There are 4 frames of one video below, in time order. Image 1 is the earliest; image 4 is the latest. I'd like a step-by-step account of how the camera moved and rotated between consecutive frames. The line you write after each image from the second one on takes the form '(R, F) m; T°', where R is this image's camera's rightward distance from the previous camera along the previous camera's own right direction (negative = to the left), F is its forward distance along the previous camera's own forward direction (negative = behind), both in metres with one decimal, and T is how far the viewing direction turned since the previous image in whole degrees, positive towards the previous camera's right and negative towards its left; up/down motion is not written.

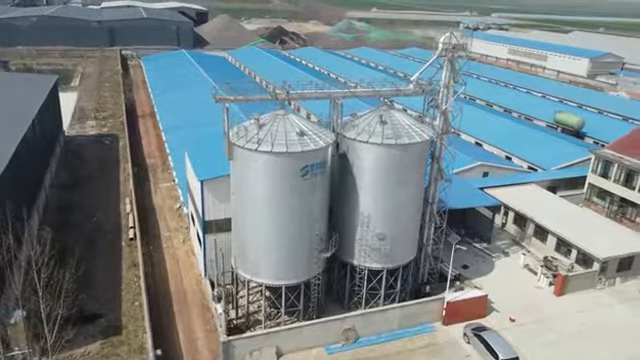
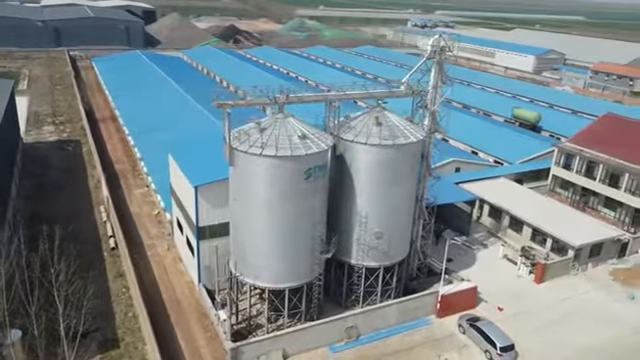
(-1.5, -0.1) m; +6°
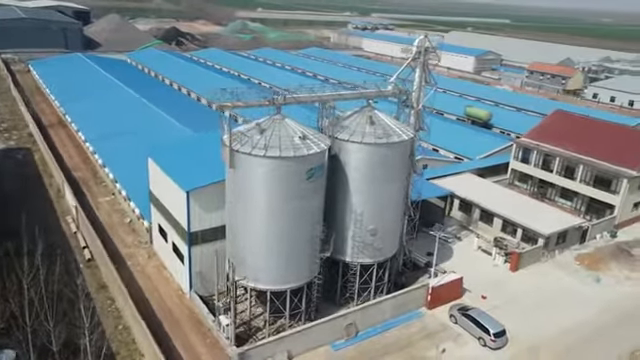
(-1.8, 0.0) m; +7°
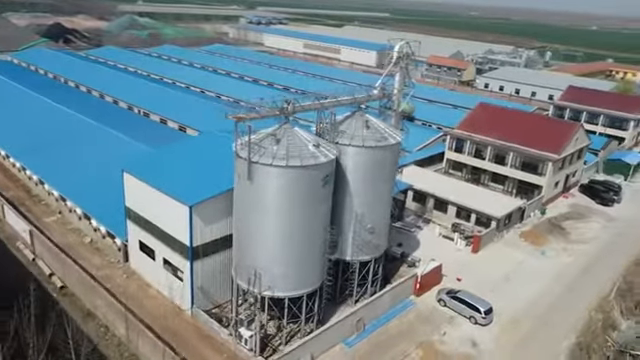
(-3.7, 0.0) m; +12°
